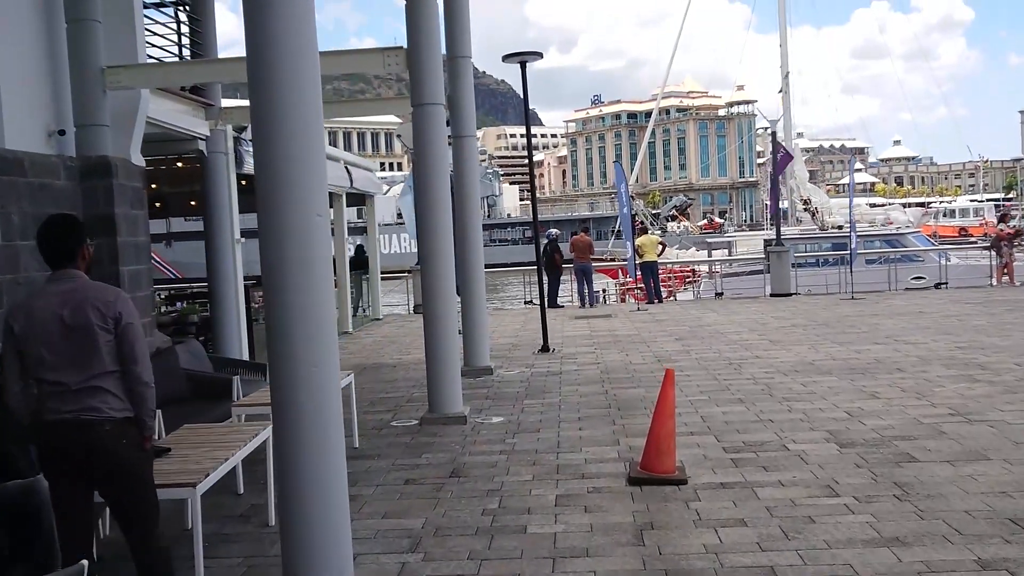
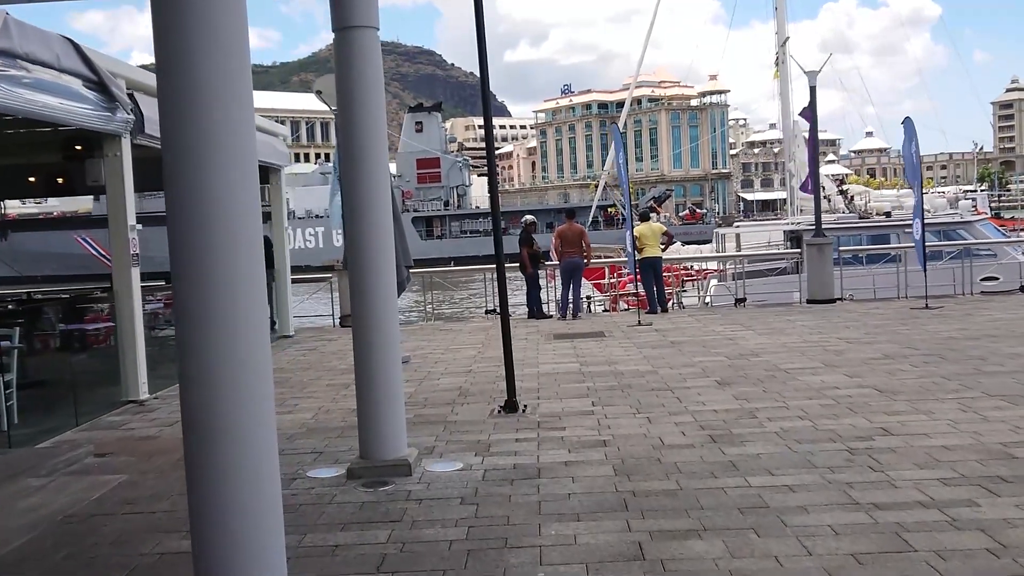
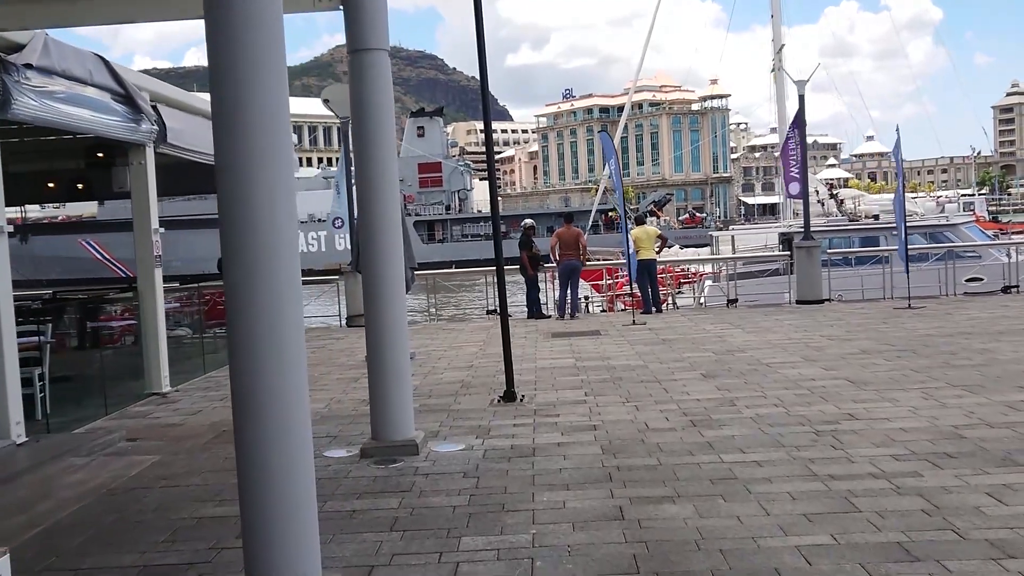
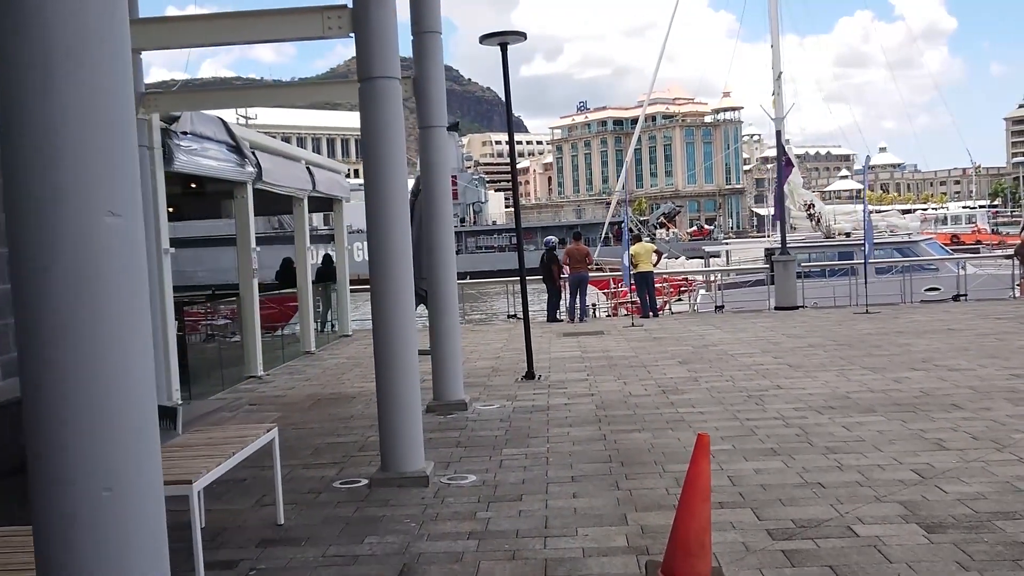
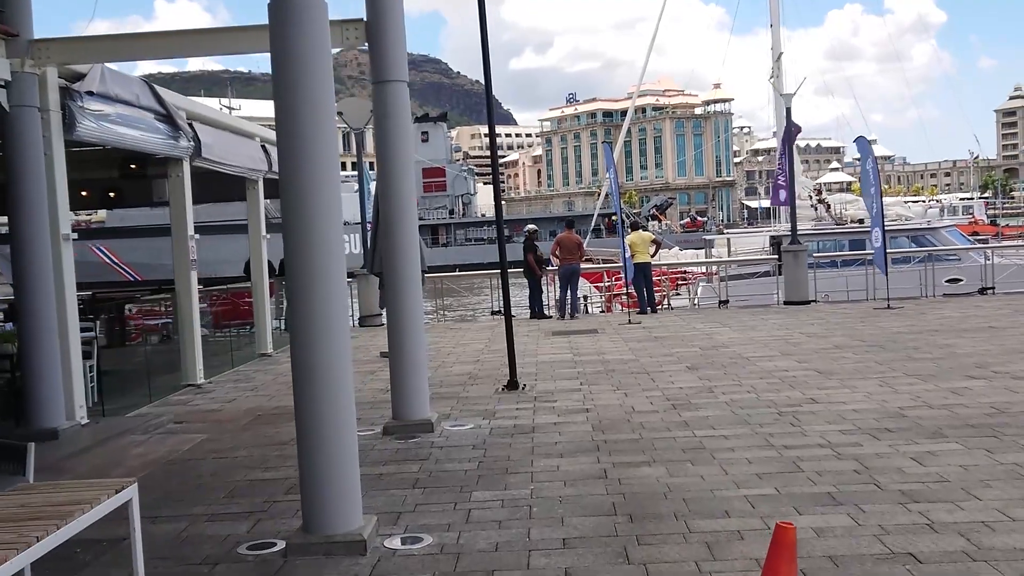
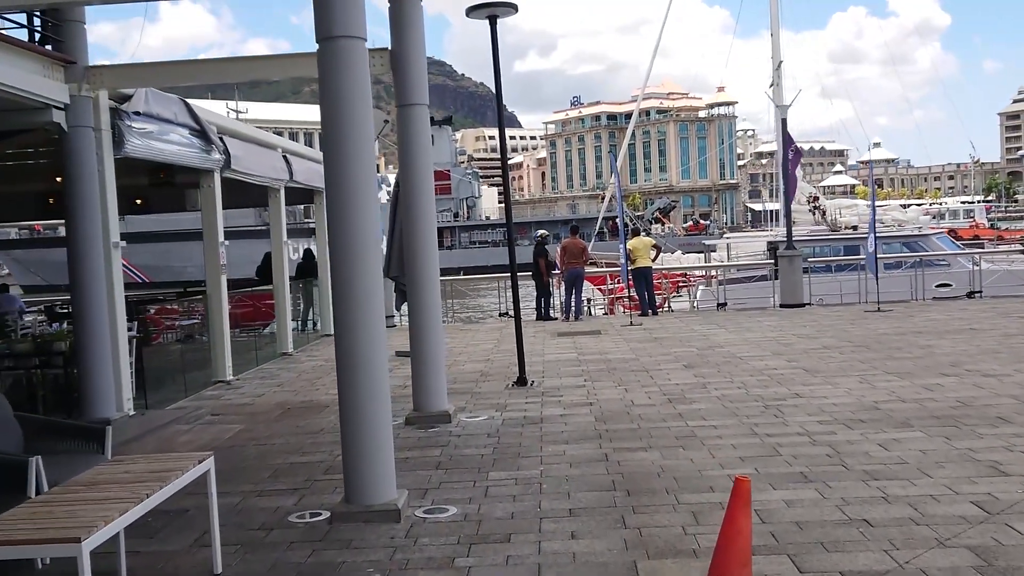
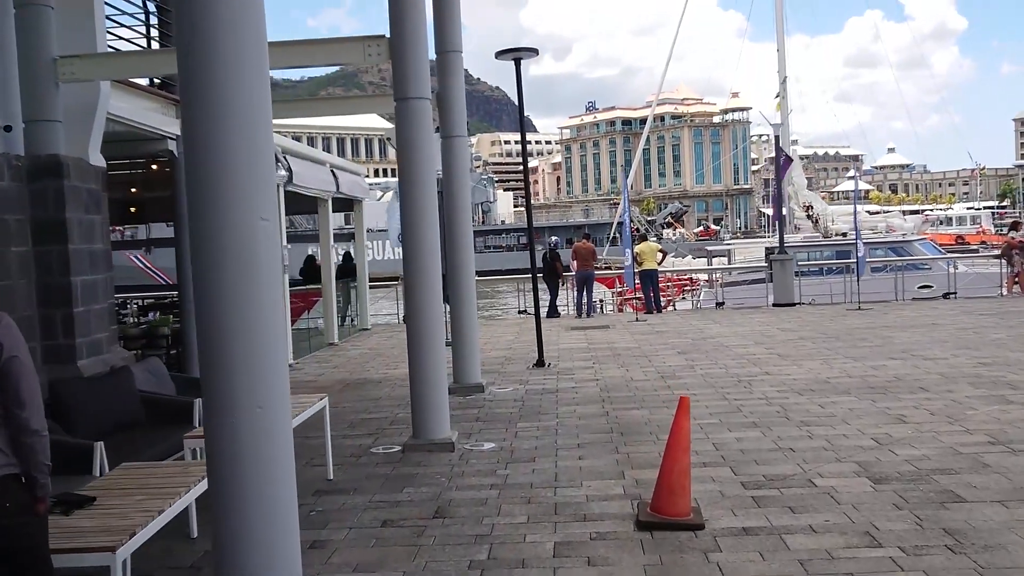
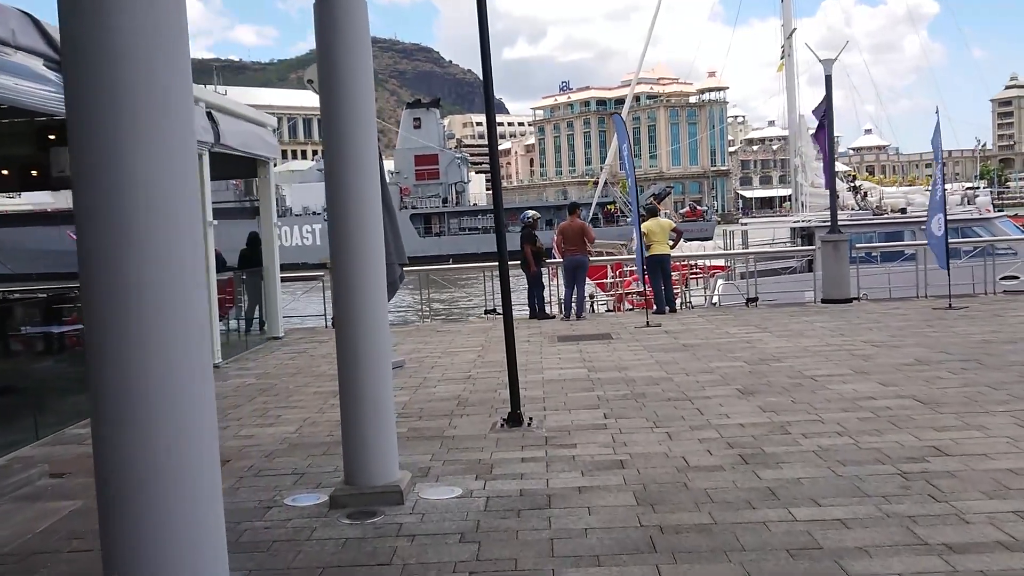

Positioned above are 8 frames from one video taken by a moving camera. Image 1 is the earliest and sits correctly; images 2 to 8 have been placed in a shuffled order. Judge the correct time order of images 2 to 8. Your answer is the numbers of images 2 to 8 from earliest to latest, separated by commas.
7, 4, 6, 5, 3, 2, 8
